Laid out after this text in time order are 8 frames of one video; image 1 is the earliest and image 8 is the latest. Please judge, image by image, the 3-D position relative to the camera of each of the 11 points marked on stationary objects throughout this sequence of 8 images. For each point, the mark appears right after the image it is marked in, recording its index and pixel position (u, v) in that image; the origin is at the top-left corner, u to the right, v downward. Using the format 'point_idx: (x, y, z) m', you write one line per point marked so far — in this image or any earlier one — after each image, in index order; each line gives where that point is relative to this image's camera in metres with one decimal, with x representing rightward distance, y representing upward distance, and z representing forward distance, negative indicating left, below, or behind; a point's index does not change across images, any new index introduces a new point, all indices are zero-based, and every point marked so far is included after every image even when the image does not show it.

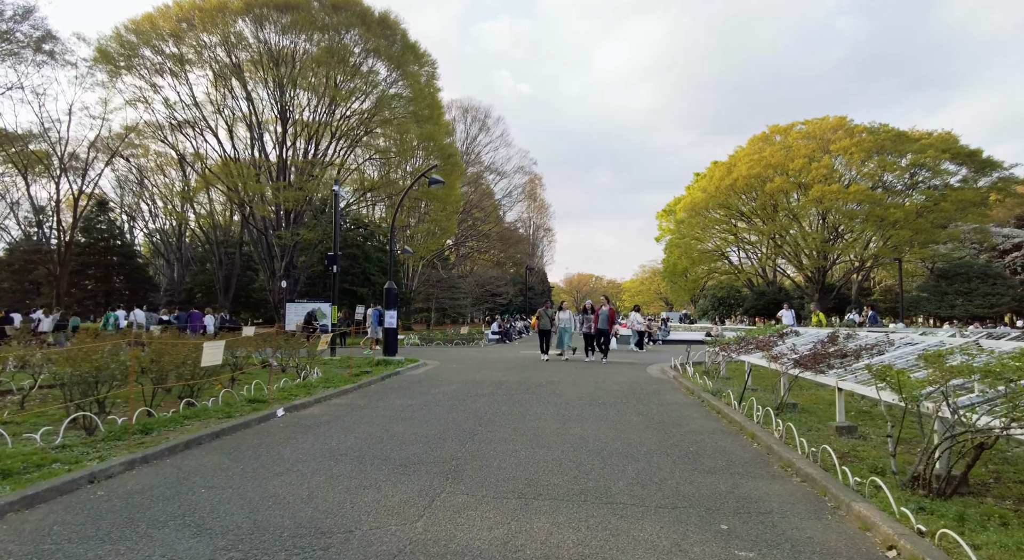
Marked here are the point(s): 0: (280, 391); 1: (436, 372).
0: (-3.6, -1.7, +10.5) m
1: (-1.5, -1.9, +14.0) m
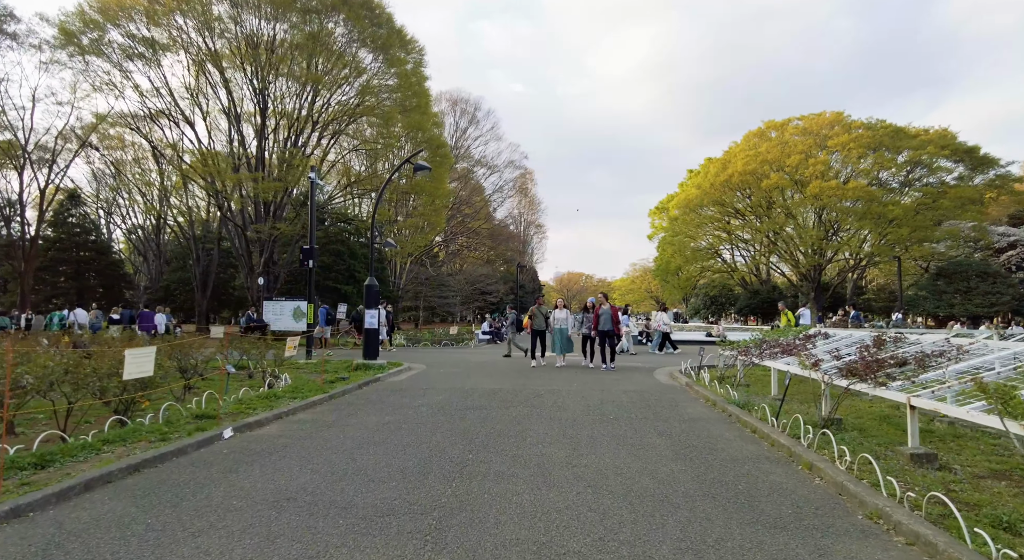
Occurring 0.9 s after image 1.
0: (-3.7, -1.6, +9.1) m
1: (-1.7, -1.8, +12.6) m
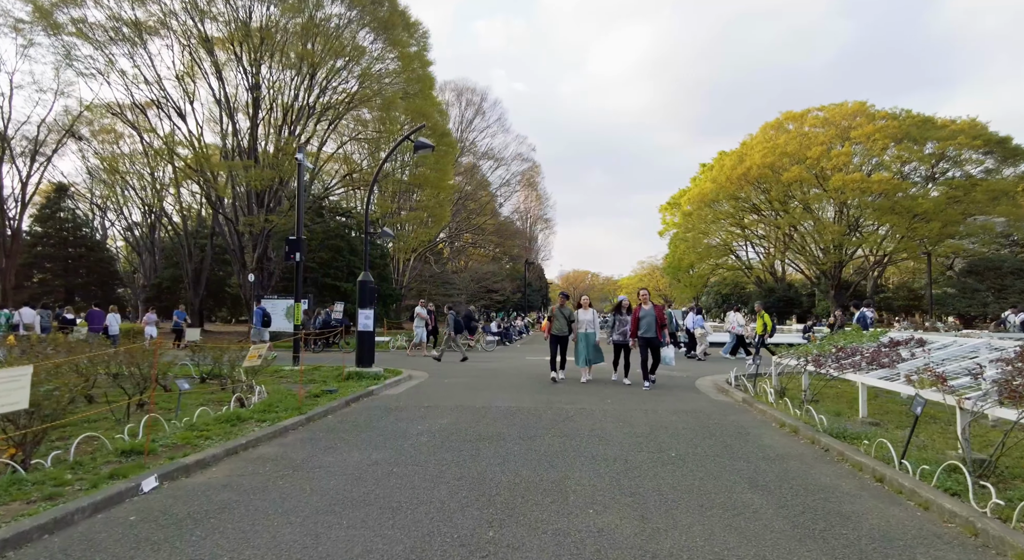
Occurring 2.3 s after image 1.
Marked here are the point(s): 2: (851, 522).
0: (-3.4, -1.6, +7.1) m
1: (-1.4, -1.7, +10.6) m
2: (+2.1, -1.5, +4.2) m
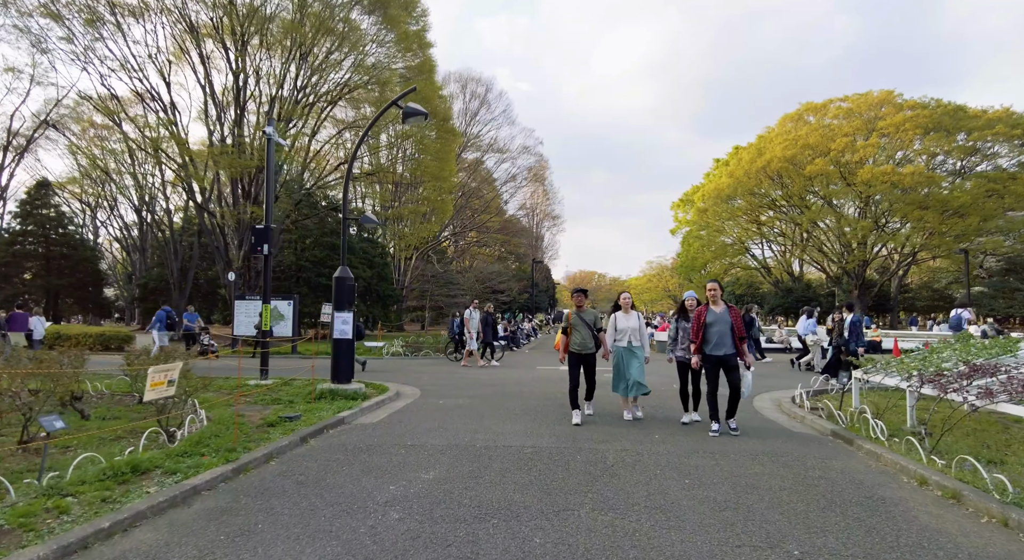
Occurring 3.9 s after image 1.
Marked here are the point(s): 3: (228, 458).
0: (-3.3, -1.5, +4.8) m
1: (-1.2, -1.7, +8.2) m
2: (+2.2, -1.4, +1.8) m
3: (-2.5, -1.6, +6.0) m
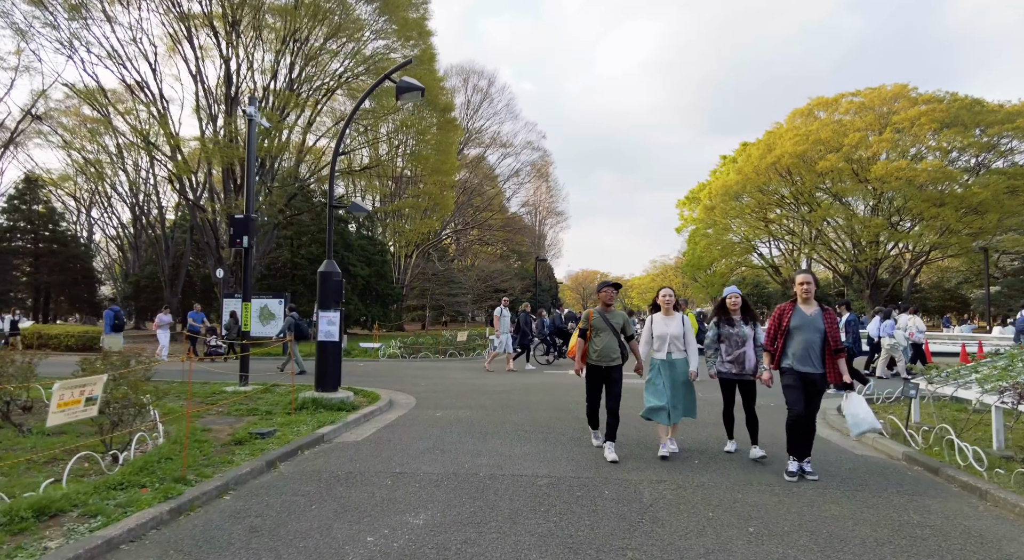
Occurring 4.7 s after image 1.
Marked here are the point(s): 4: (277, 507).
0: (-3.2, -1.4, +3.6) m
1: (-1.2, -1.6, +7.1) m
2: (+2.2, -1.3, +0.6) m
3: (-2.4, -1.5, +4.8) m
4: (-1.6, -1.5, +4.6) m
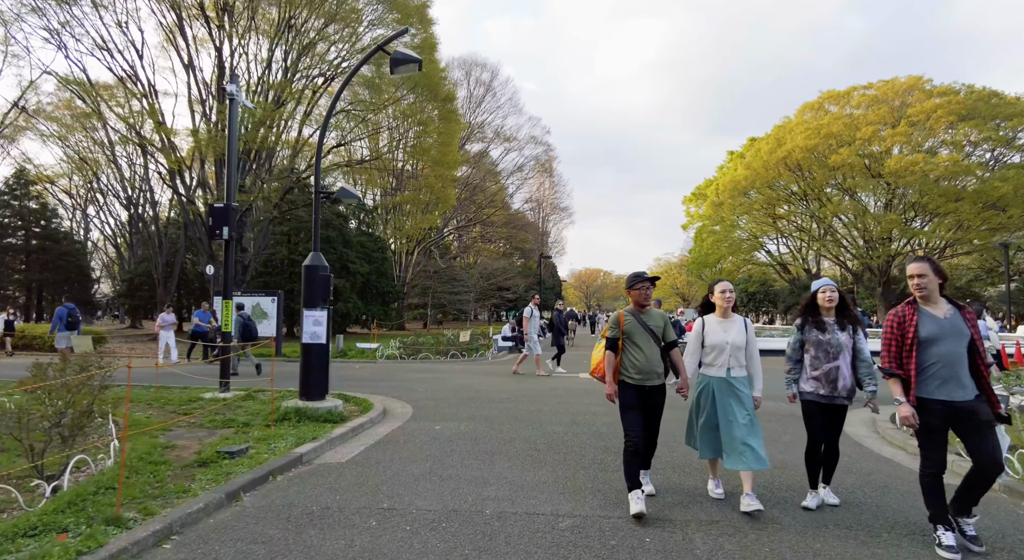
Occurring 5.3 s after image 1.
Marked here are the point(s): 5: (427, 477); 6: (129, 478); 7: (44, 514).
0: (-3.1, -1.4, +2.6) m
1: (-1.1, -1.6, +6.0) m
2: (+2.3, -1.3, -0.5) m
3: (-2.3, -1.4, +3.7) m
4: (-1.5, -1.5, +3.6) m
5: (-0.7, -1.5, +5.2) m
6: (-2.9, -1.5, +5.2) m
7: (-2.9, -1.5, +4.2) m
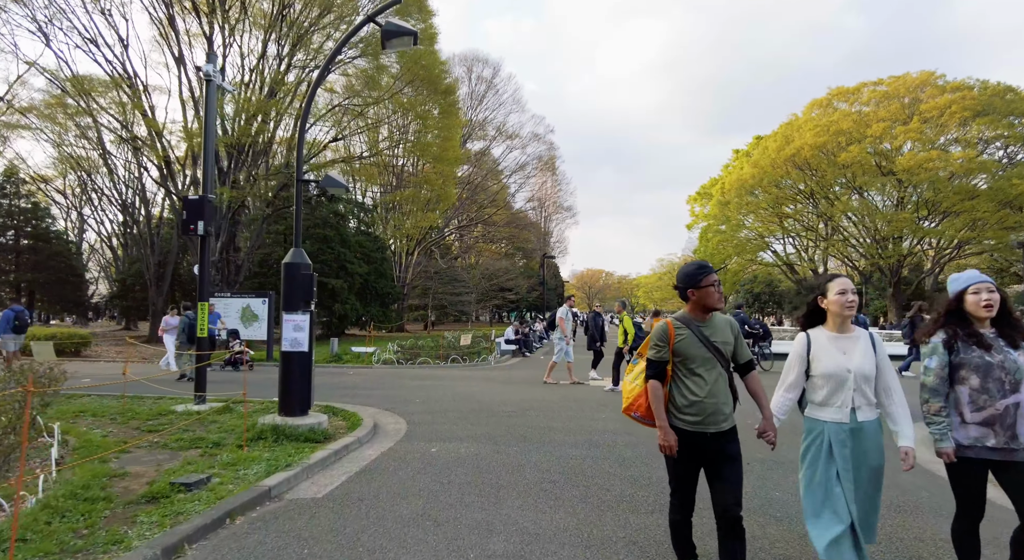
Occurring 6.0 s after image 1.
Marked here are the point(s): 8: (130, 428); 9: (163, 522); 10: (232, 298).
0: (-3.1, -1.4, +1.6) m
1: (-1.0, -1.5, +5.1) m
2: (+2.4, -1.3, -1.5) m
3: (-2.3, -1.4, +2.8) m
4: (-1.5, -1.5, +2.6) m
5: (-0.6, -1.5, +4.2) m
6: (-2.9, -1.5, +4.2) m
7: (-2.8, -1.5, +3.2) m
8: (-4.3, -1.7, +7.6) m
9: (-2.2, -1.5, +4.4) m
10: (-7.5, -0.5, +18.1) m
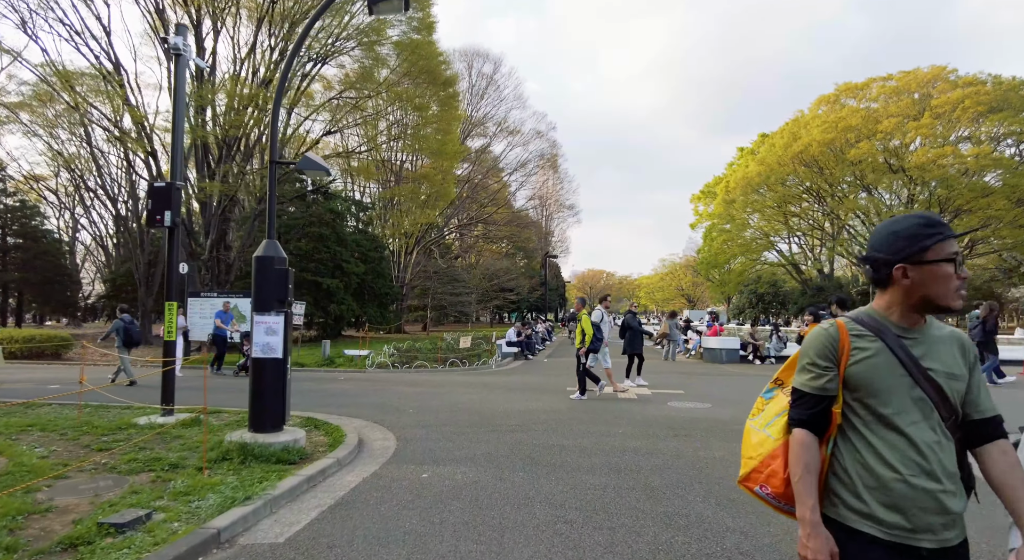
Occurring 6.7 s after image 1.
0: (-3.0, -1.3, +0.6) m
1: (-0.9, -1.5, +4.1) m
2: (+2.4, -1.2, -2.4) m
3: (-2.2, -1.4, +1.8) m
4: (-1.4, -1.4, +1.6) m
5: (-0.6, -1.4, +3.3) m
6: (-2.8, -1.5, +3.3) m
7: (-2.8, -1.4, +2.3) m
8: (-4.2, -1.6, +6.7) m
9: (-2.2, -1.5, +3.4) m
10: (-7.4, -0.4, +17.2) m
